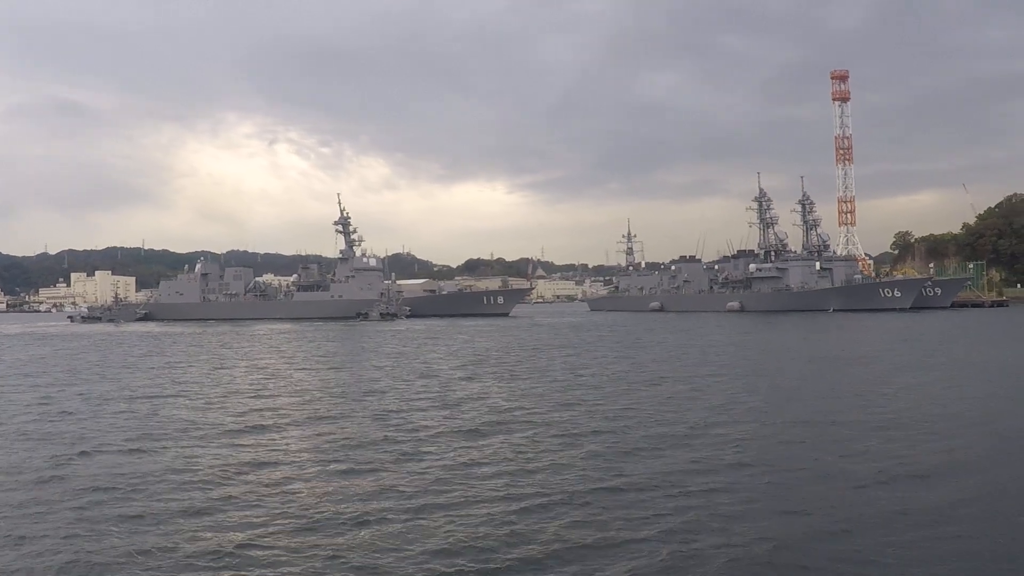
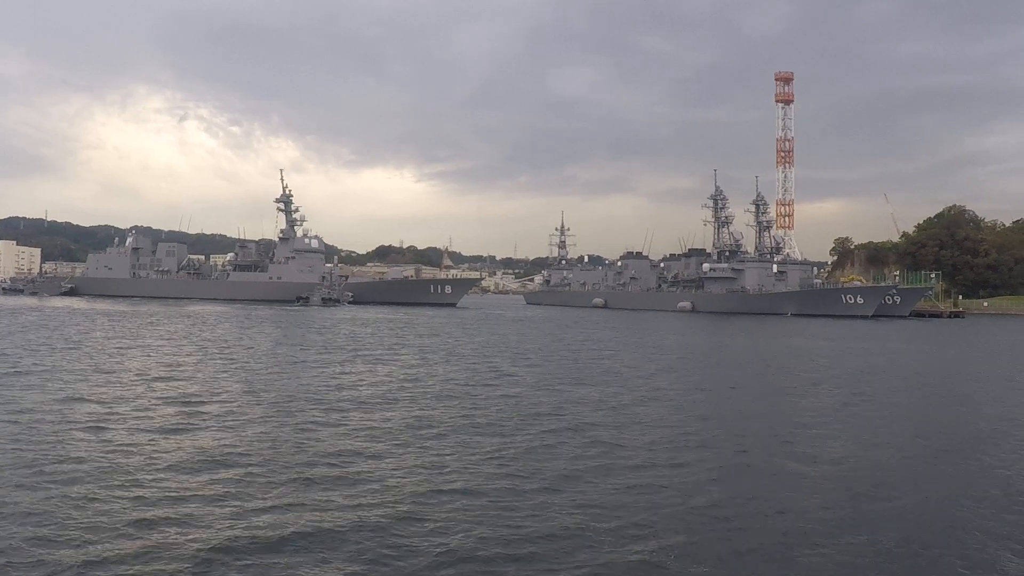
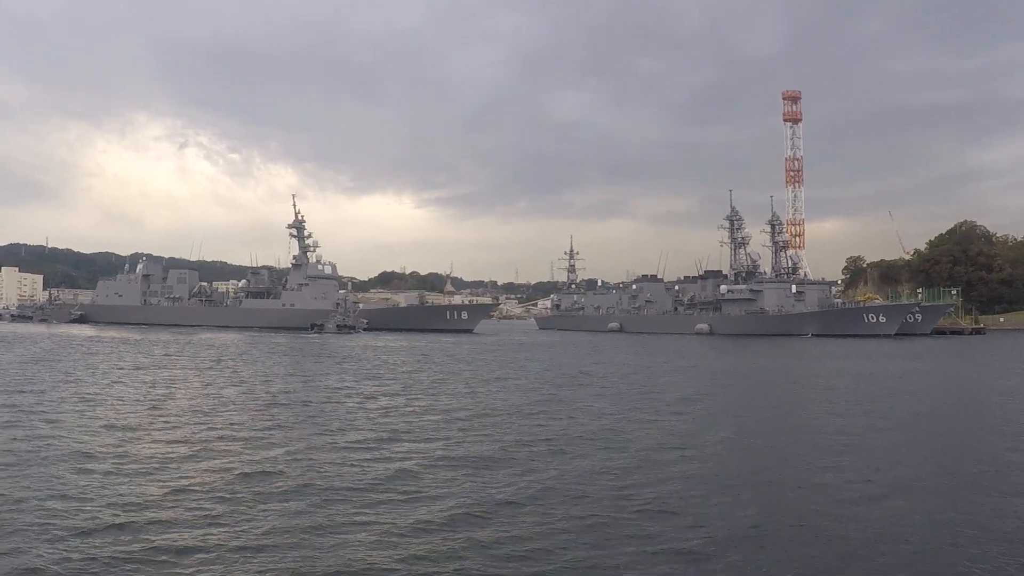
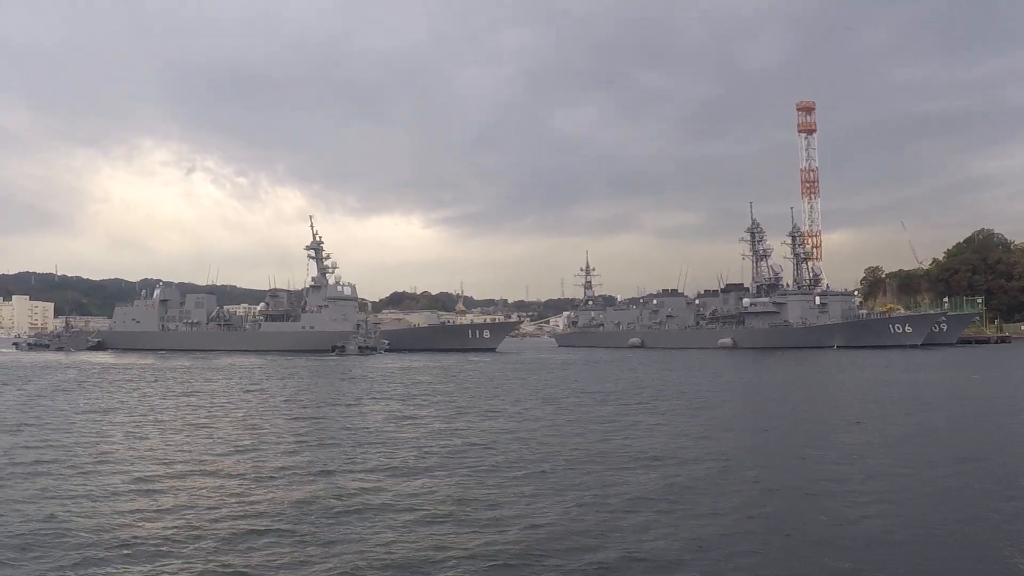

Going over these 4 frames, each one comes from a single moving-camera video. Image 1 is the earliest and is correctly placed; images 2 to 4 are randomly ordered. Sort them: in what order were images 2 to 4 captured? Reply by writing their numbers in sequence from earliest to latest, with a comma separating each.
2, 3, 4
